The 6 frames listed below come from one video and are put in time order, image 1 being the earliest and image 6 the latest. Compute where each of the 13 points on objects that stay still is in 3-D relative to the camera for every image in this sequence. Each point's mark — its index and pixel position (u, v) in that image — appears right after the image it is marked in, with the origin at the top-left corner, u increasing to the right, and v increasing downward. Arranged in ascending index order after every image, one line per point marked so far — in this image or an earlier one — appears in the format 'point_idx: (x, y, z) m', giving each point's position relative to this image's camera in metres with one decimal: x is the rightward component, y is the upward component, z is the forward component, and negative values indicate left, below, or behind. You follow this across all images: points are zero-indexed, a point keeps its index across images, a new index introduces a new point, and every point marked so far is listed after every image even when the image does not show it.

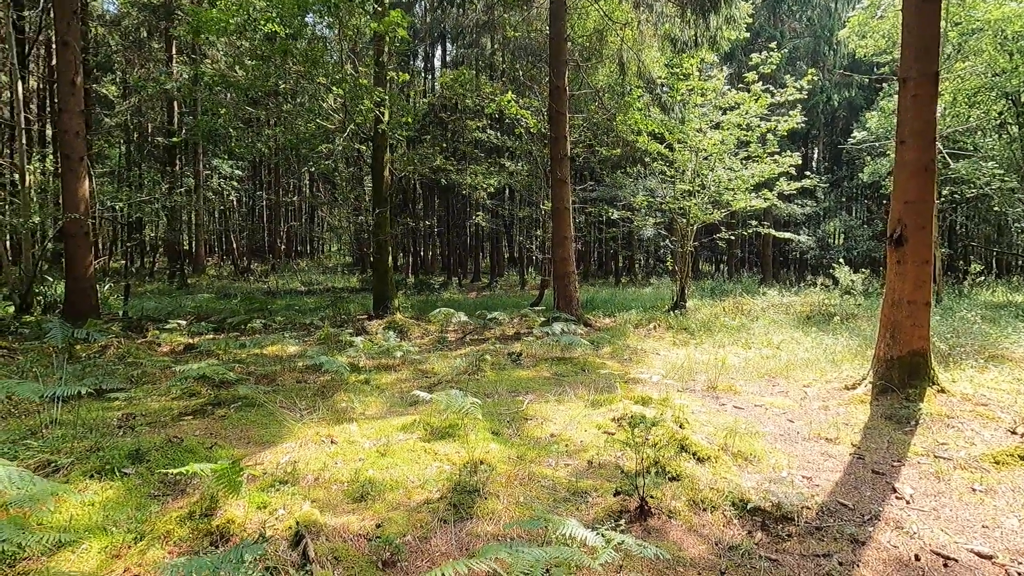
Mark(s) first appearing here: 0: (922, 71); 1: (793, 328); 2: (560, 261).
0: (+3.2, +1.7, +4.2) m
1: (+4.2, -0.6, +8.0) m
2: (+0.7, +0.4, +8.4) m
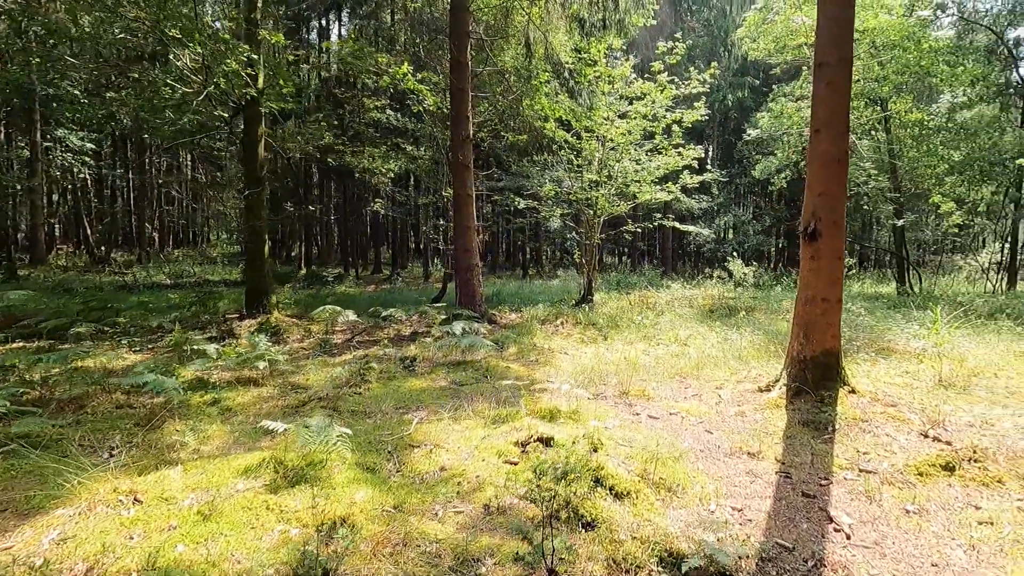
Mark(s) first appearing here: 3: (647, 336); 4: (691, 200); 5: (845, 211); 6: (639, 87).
0: (+2.4, +1.7, +4.0) m
1: (+2.7, -0.5, +7.9) m
2: (-0.7, +0.5, +7.7) m
3: (+1.8, -0.6, +7.1) m
4: (+4.9, +2.4, +14.7) m
5: (+2.5, +0.6, +4.0) m
6: (+2.3, +3.7, +9.7) m
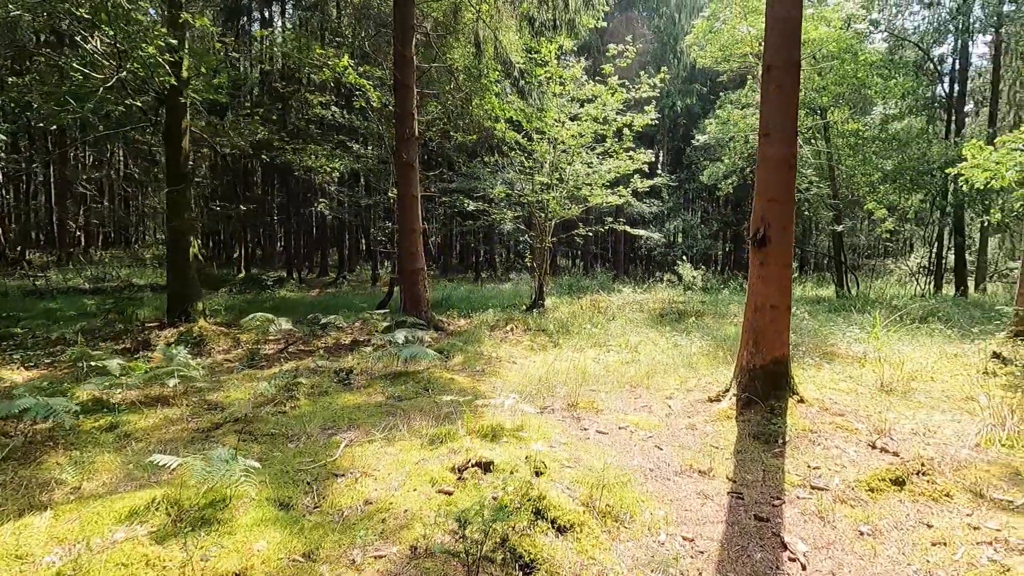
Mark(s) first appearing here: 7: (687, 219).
0: (+2.0, +1.7, +3.9) m
1: (+2.0, -0.6, +7.8) m
2: (-1.4, +0.4, +7.4) m
3: (+1.1, -0.7, +6.9) m
4: (+3.6, +2.3, +14.8) m
5: (+2.1, +0.5, +4.0) m
6: (+1.4, +3.6, +9.6) m
7: (+6.2, +2.4, +18.8) m
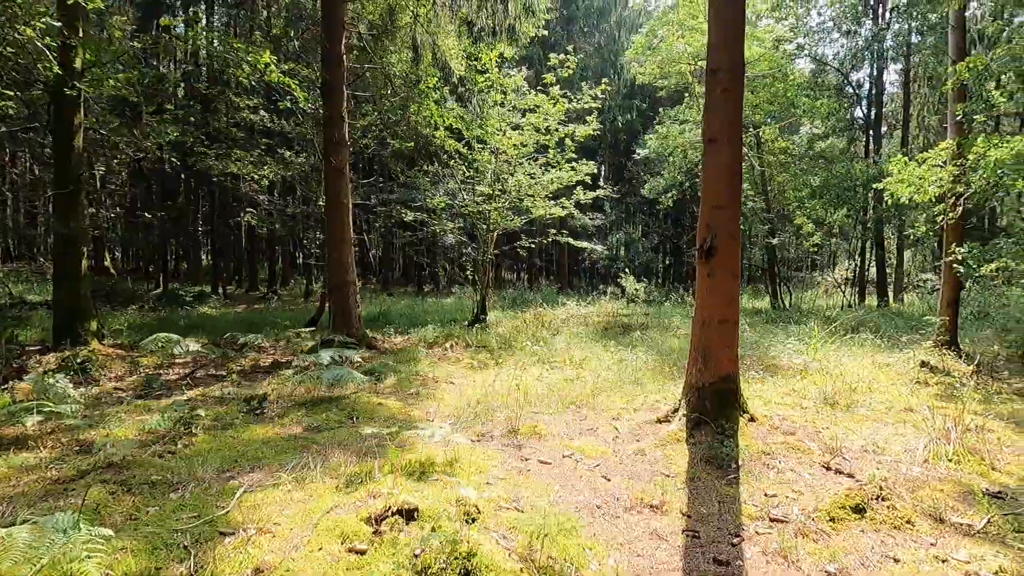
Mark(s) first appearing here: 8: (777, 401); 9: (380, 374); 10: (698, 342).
0: (+1.5, +1.6, +3.8) m
1: (+1.1, -0.8, +7.6) m
2: (-2.2, +0.2, +6.8) m
3: (+0.4, -0.9, +6.6) m
4: (+2.0, +2.0, +14.8) m
5: (+1.6, +0.4, +3.8) m
6: (+0.3, +3.3, +9.4) m
7: (+4.2, +2.0, +19.1) m
8: (+2.5, -1.0, +5.0) m
9: (-1.4, -0.9, +5.5) m
10: (+1.4, -0.4, +3.9) m
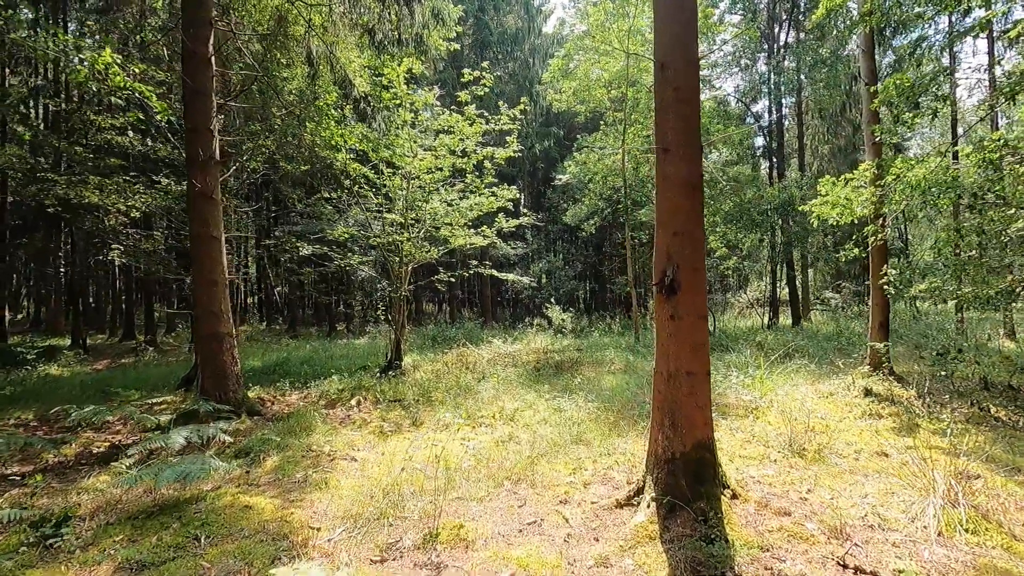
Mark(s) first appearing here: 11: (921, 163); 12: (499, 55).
0: (+1.0, +1.3, +3.1) m
1: (+0.1, -1.2, +6.7) m
2: (-3.1, -0.3, +5.5) m
3: (-0.5, -1.3, +5.6) m
4: (-0.1, +1.1, +14.0) m
5: (+1.1, +0.2, +3.1) m
6: (-1.1, +2.7, +8.6) m
7: (+1.4, +0.9, +18.6) m
8: (+1.9, -1.3, +4.3) m
9: (-2.0, -1.3, +4.3) m
10: (+0.9, -0.6, +3.1) m
11: (+4.7, +1.4, +6.1) m
12: (-0.4, +7.4, +17.0) m
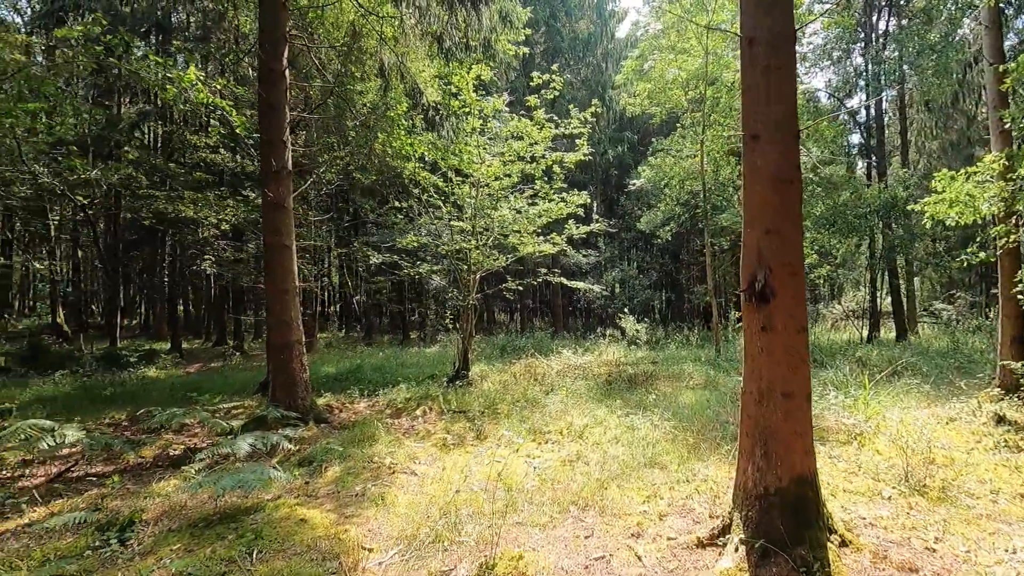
0: (+1.3, +1.3, +2.7) m
1: (+1.0, -1.3, +6.3) m
2: (-2.4, -0.4, +5.6) m
3: (+0.2, -1.4, +5.3) m
4: (+1.7, +0.9, +13.7) m
5: (+1.4, +0.2, +2.6) m
6: (0.0, +2.6, +8.5) m
7: (+3.8, +0.6, +18.0) m
8: (+2.3, -1.4, +3.7) m
9: (-1.5, -1.4, +4.2) m
10: (+1.2, -0.7, +2.7) m
11: (+5.4, +1.3, +5.1) m
12: (+1.8, +7.1, +16.8) m
